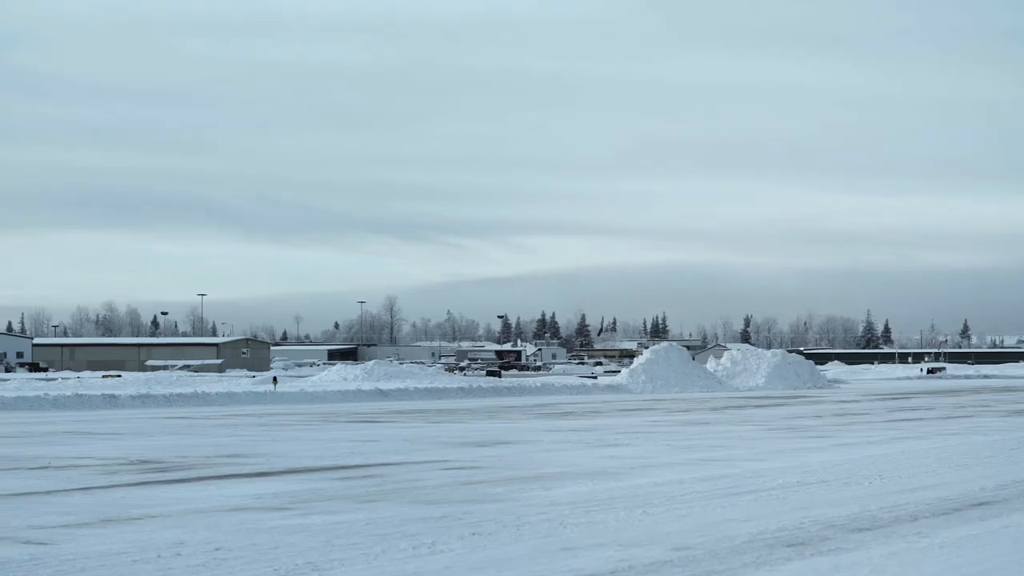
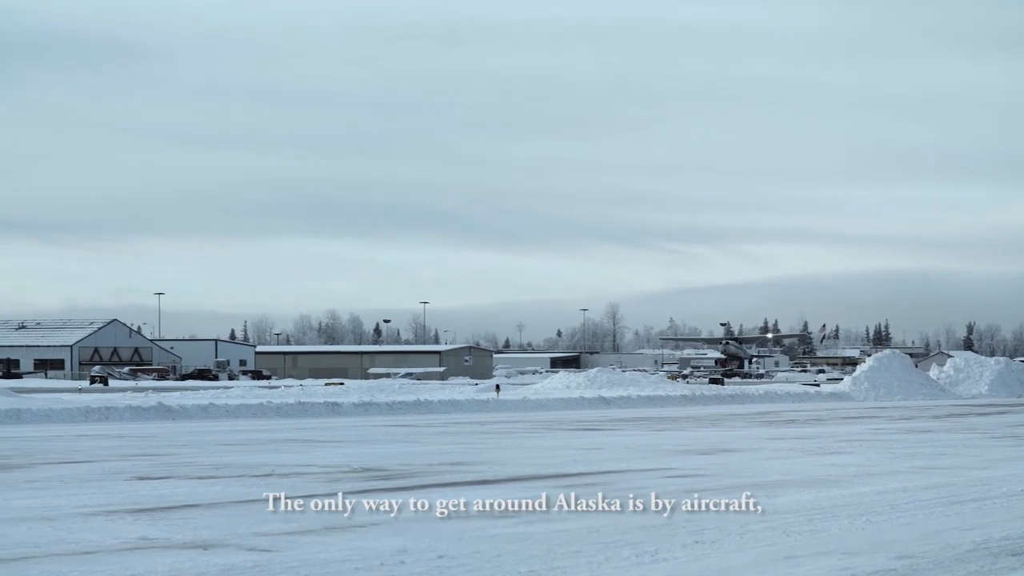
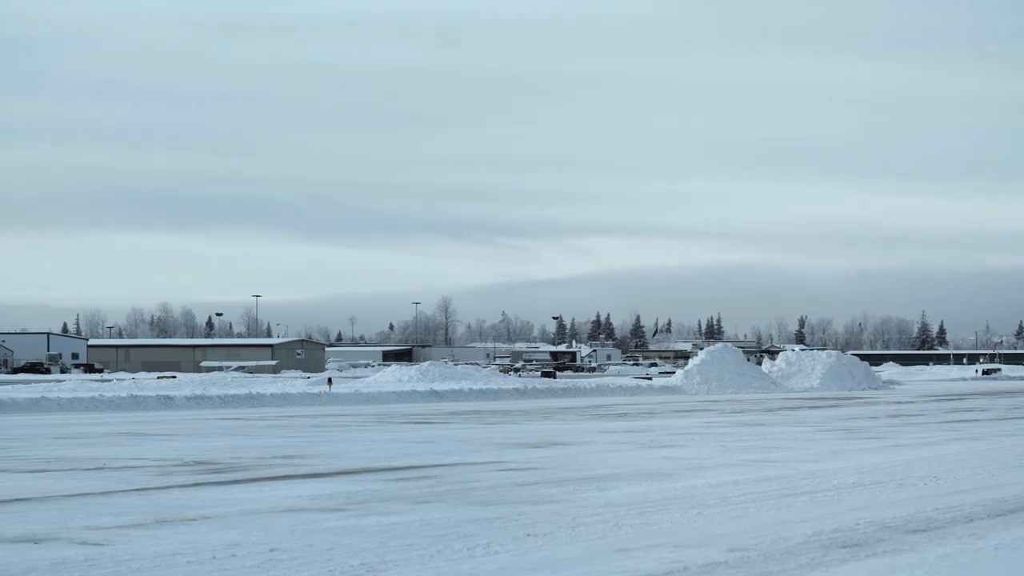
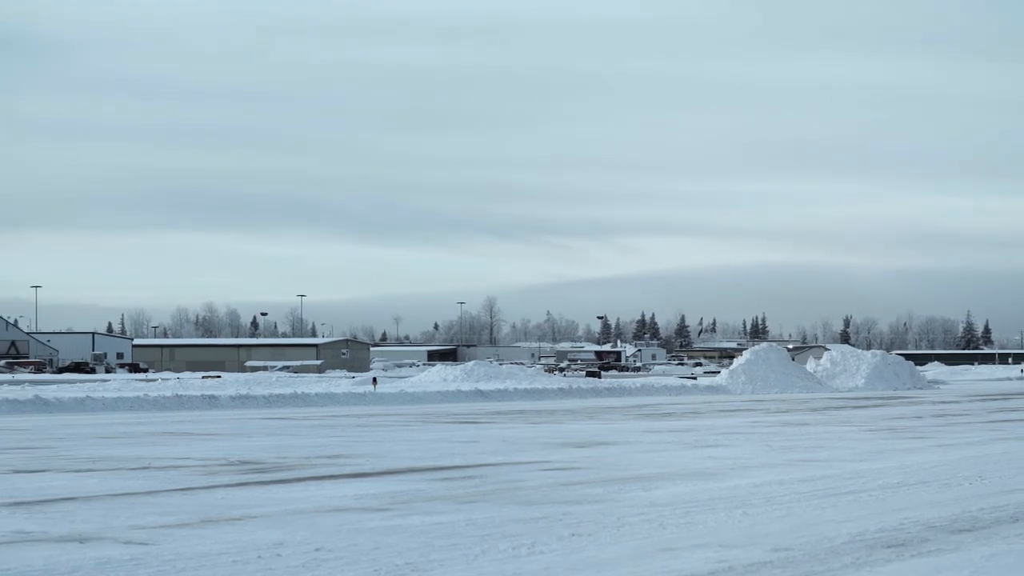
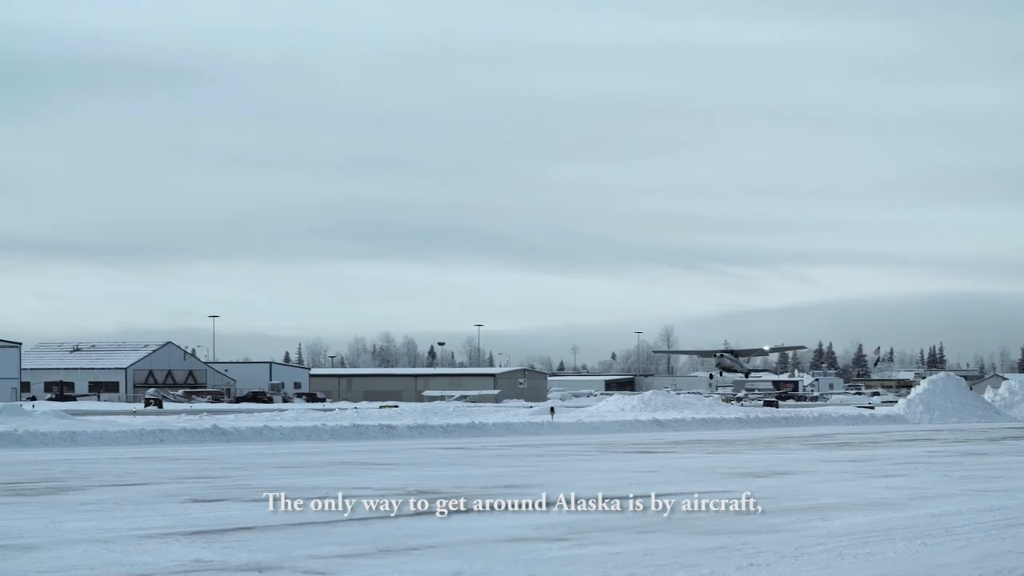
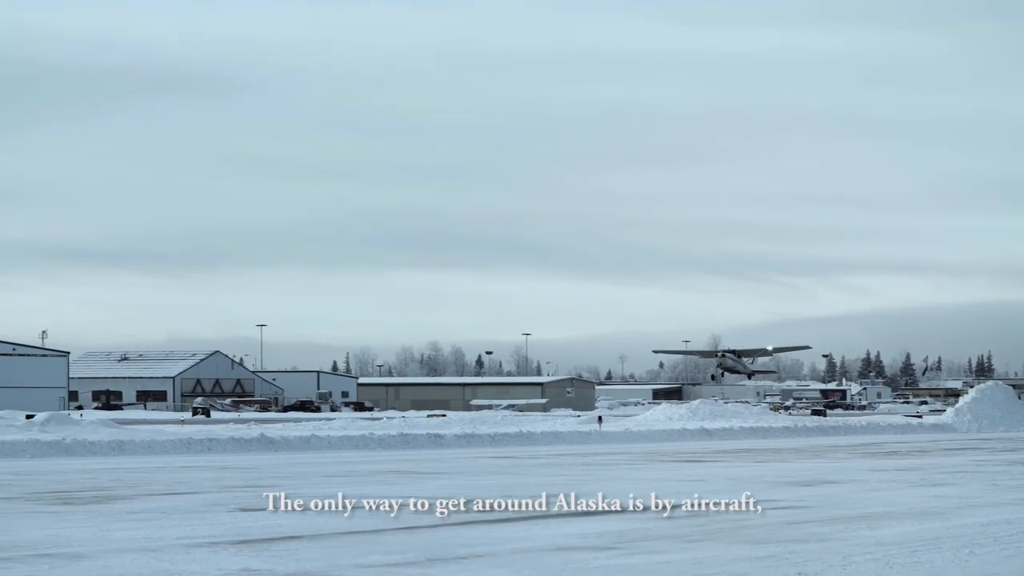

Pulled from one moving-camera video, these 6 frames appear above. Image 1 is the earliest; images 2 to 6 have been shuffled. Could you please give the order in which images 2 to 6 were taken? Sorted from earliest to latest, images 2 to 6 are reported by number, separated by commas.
3, 4, 2, 5, 6
